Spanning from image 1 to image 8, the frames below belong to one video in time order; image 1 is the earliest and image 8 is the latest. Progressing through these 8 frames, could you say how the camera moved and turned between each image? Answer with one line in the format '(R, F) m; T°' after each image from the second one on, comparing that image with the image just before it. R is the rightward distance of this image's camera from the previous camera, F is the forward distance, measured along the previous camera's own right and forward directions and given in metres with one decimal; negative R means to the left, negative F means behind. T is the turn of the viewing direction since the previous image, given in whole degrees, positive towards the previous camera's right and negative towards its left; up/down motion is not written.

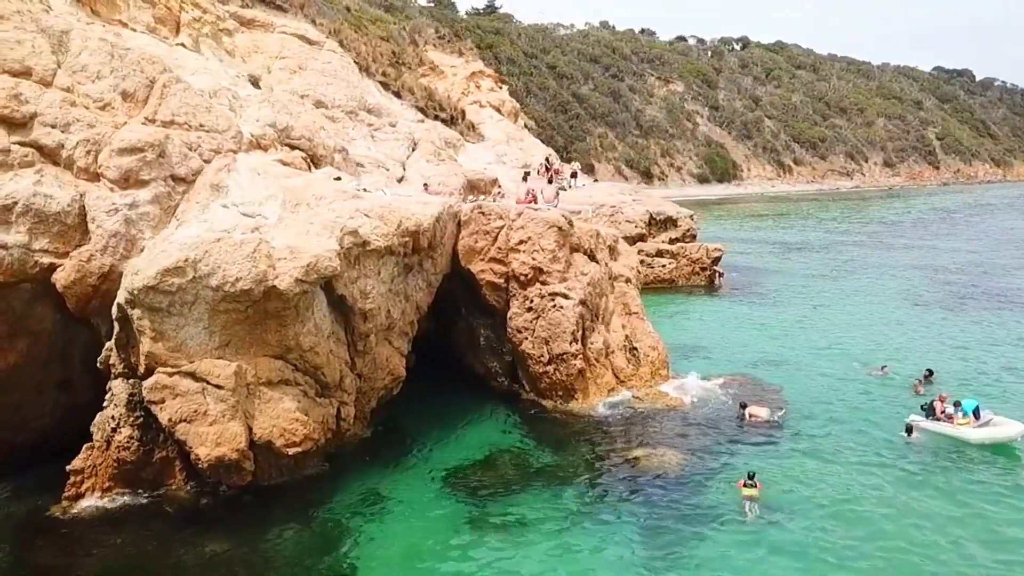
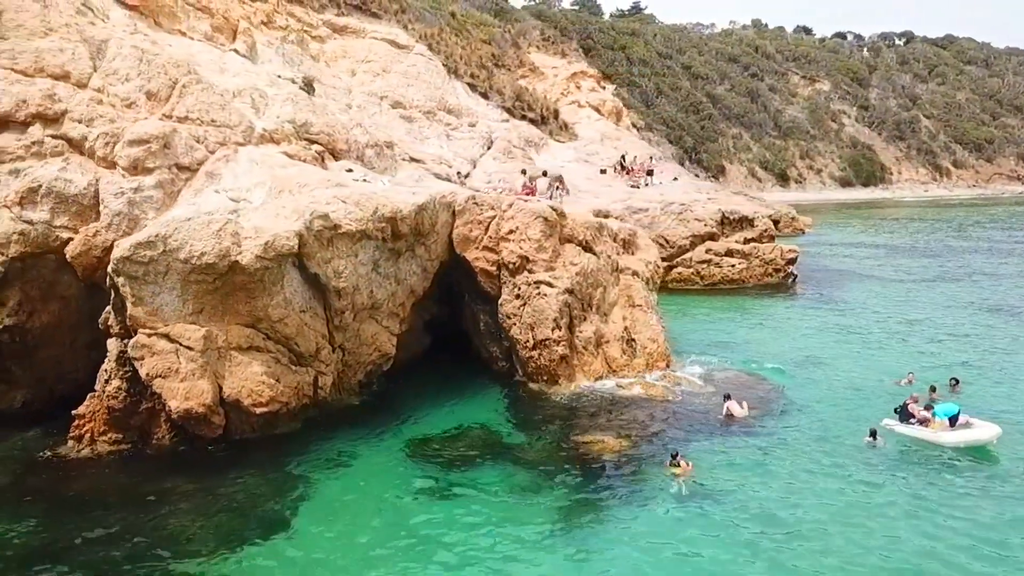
(+2.8, -0.4) m; -11°
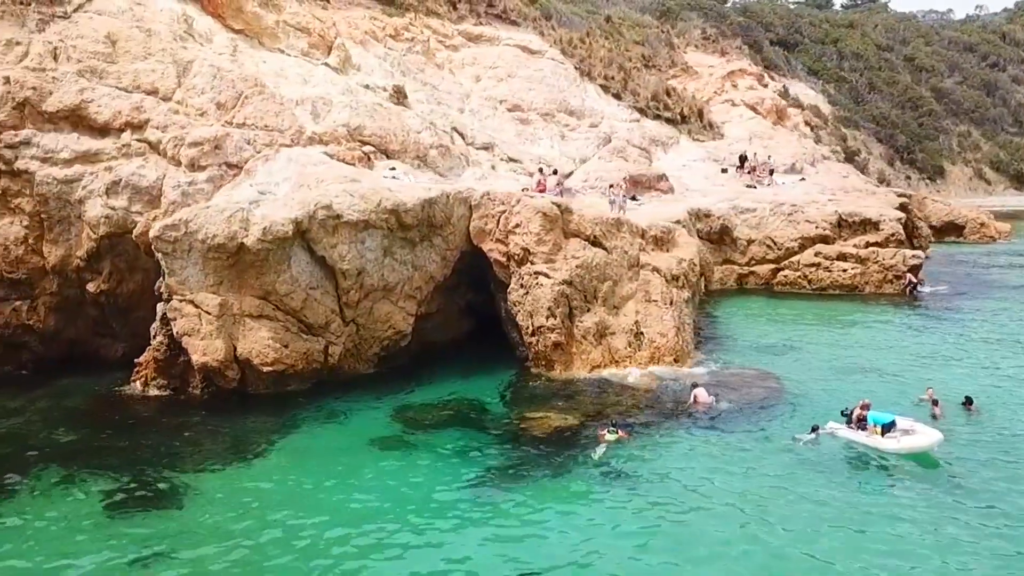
(+4.1, -0.5) m; -16°
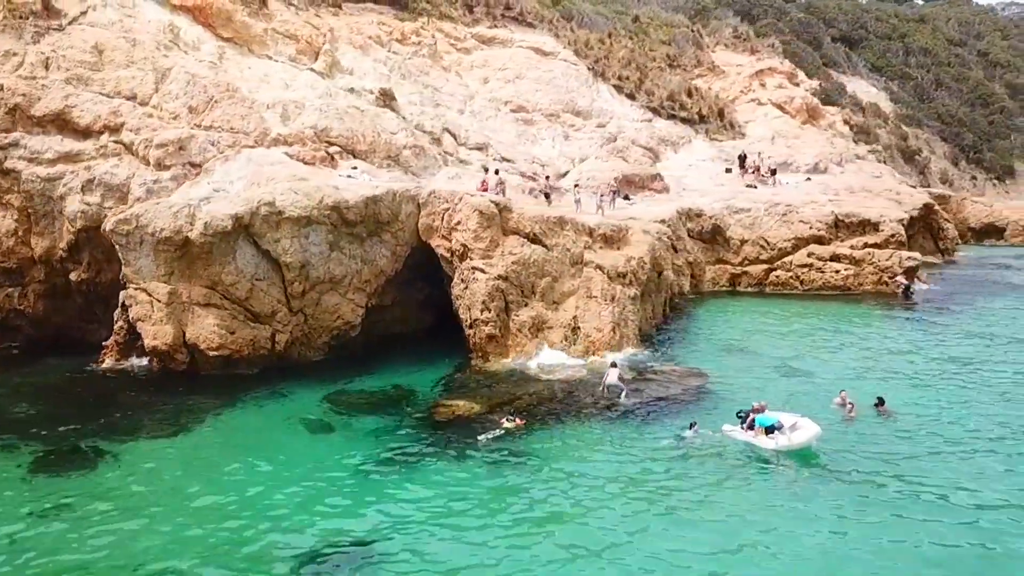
(+2.7, -0.5) m; -5°
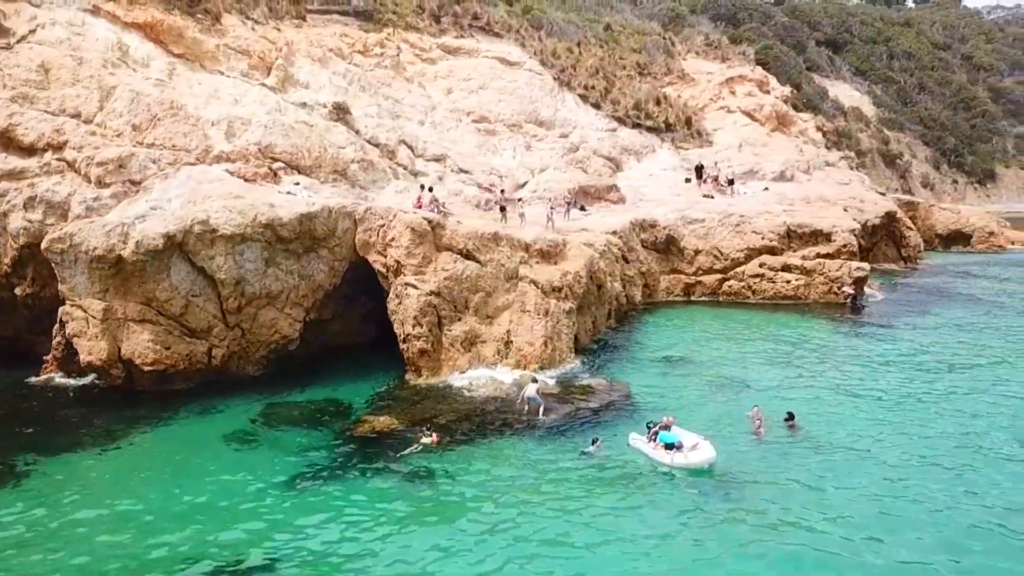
(+1.3, -0.4) m; 0°
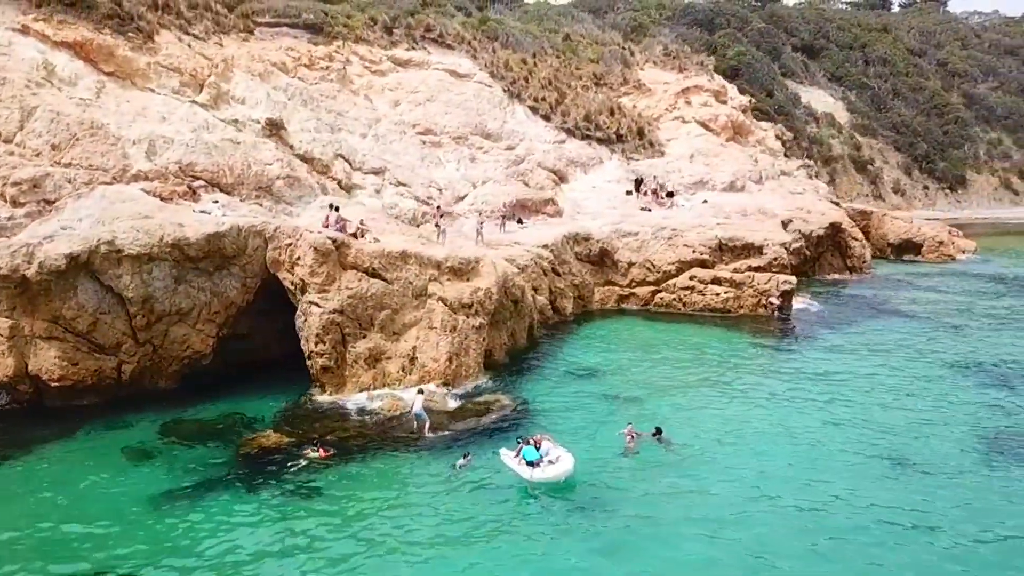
(+1.9, -0.5) m; 0°
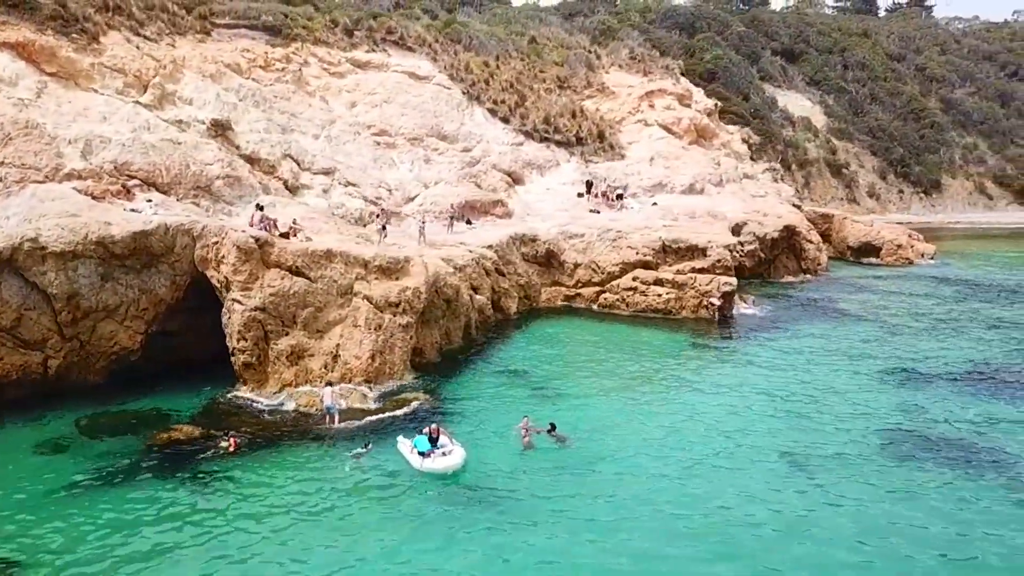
(+1.6, -0.4) m; 0°
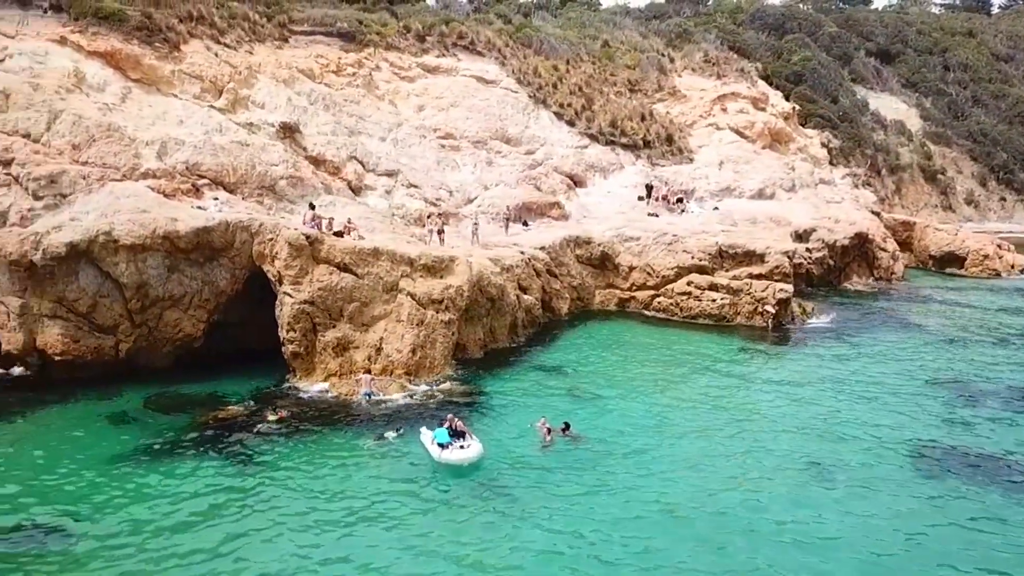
(+1.2, -0.4) m; -6°
